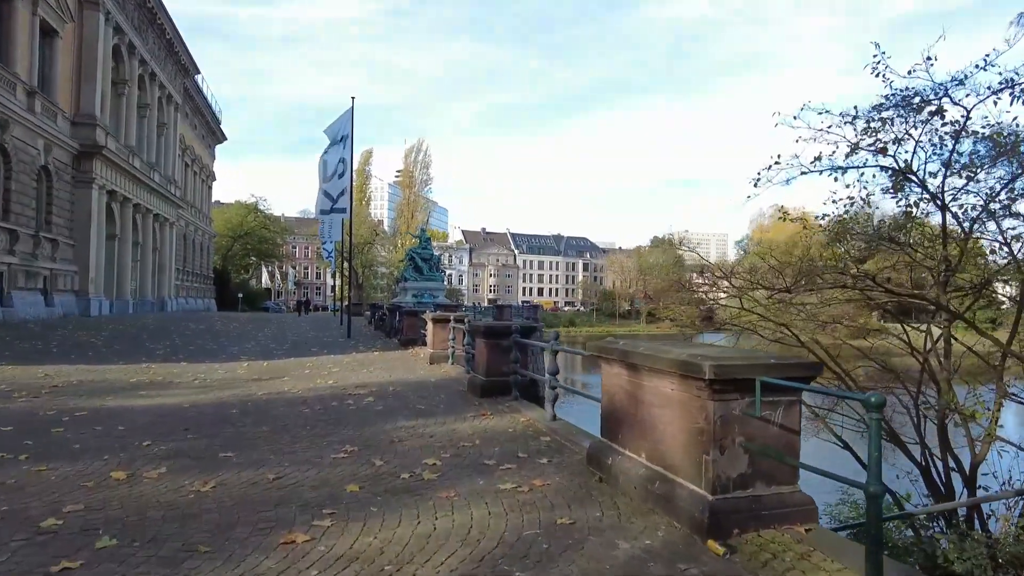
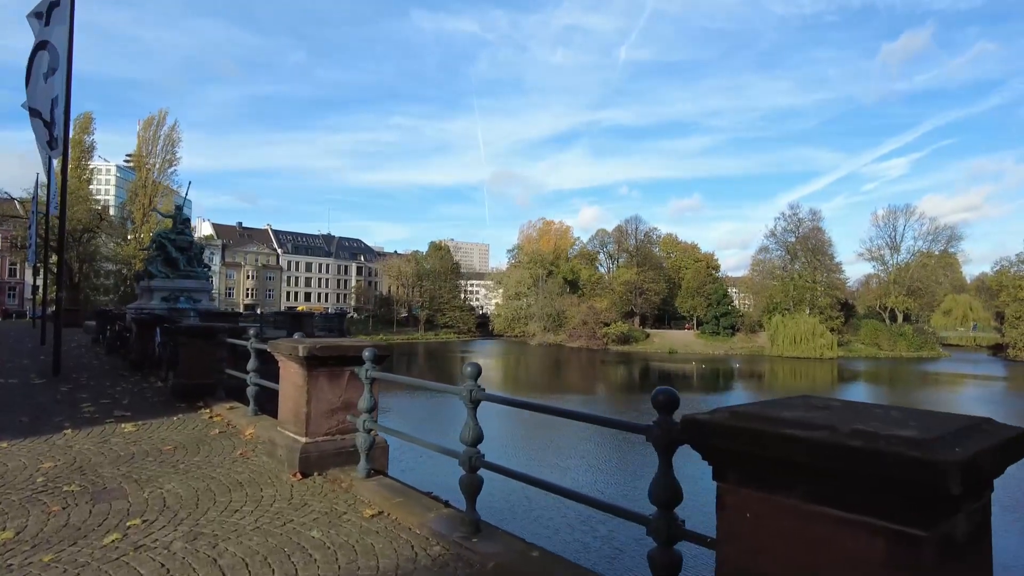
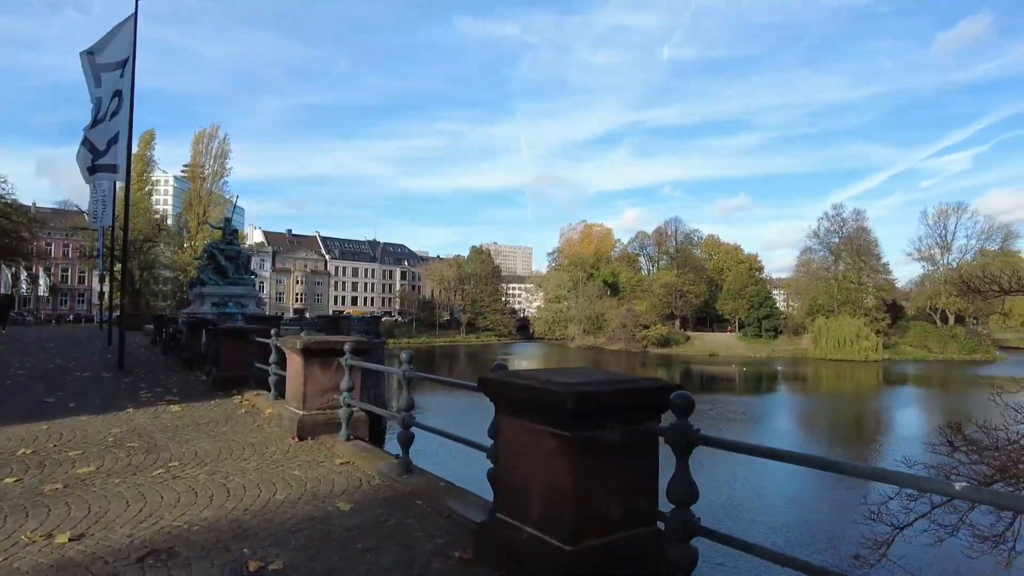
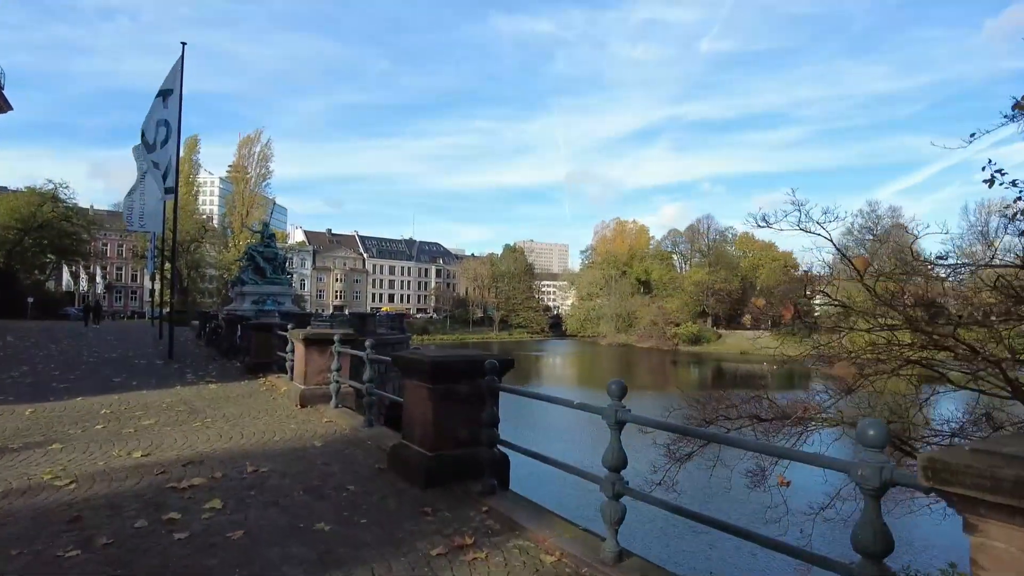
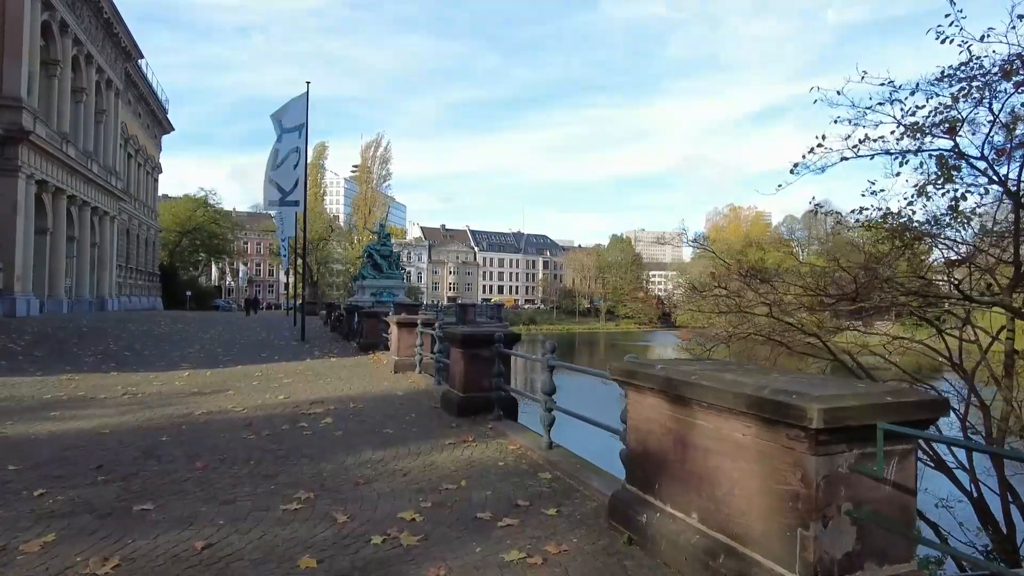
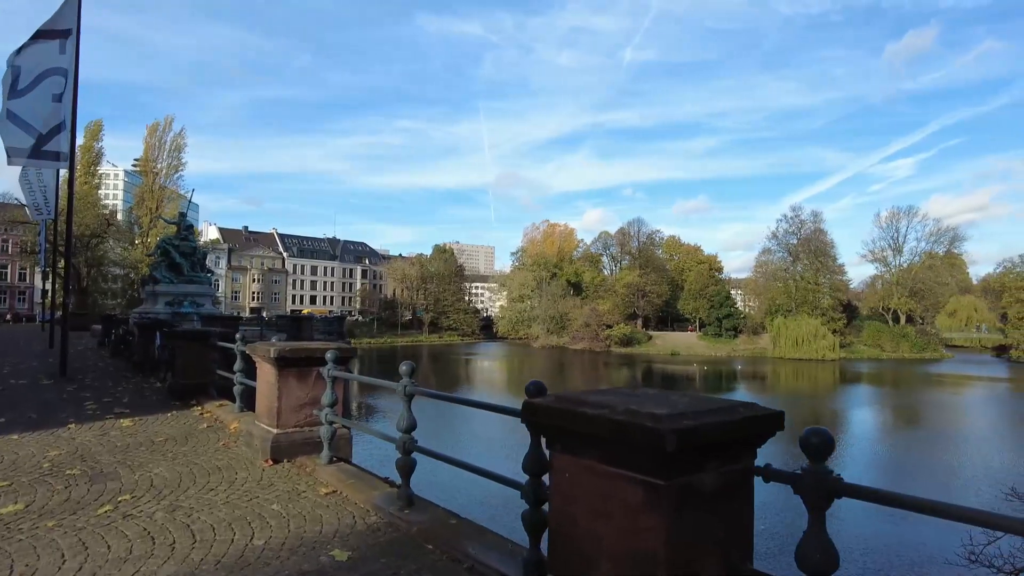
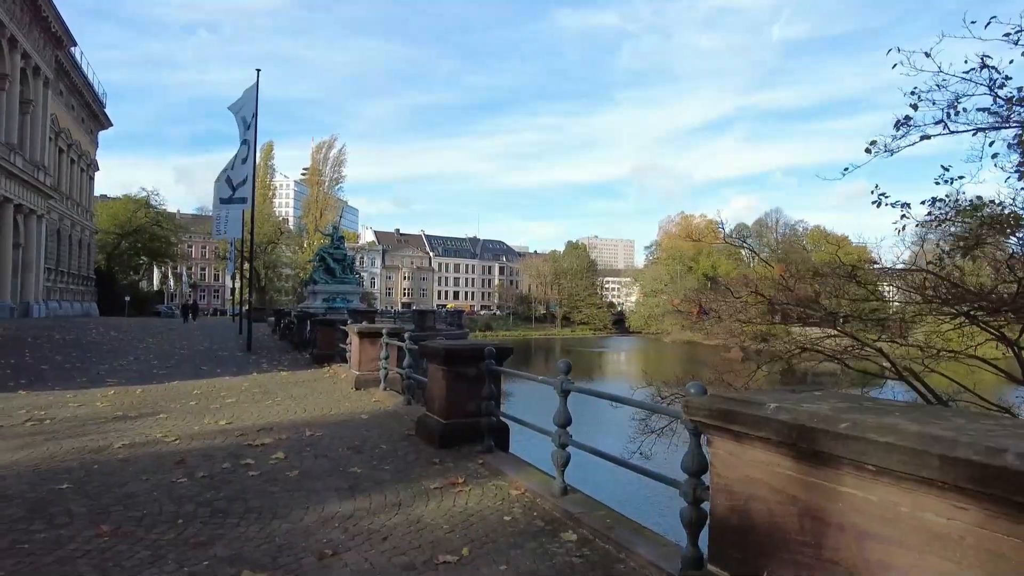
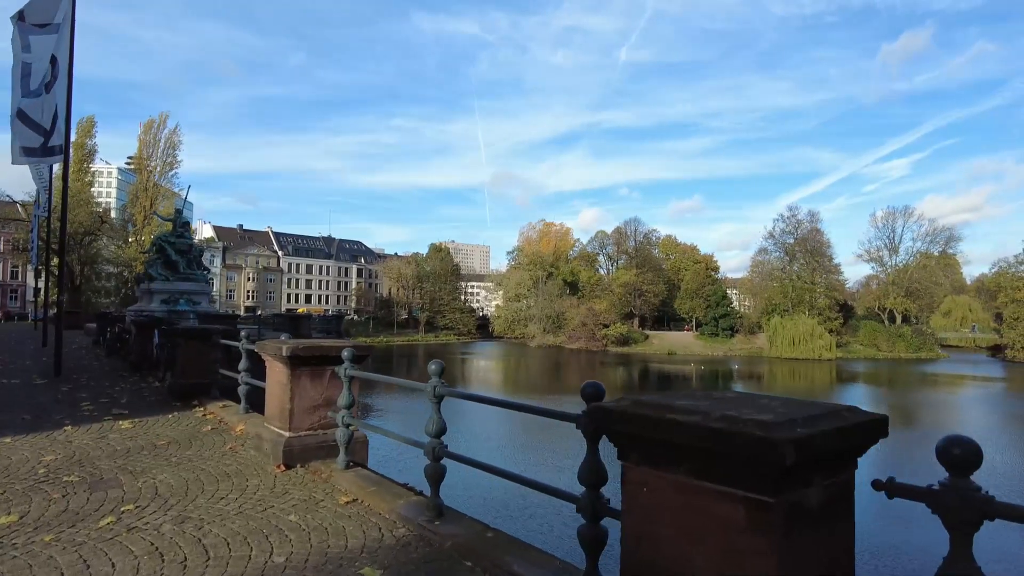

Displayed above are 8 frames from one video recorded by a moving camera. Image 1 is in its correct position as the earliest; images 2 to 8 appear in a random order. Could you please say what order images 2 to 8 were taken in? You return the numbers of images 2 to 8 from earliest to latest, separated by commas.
5, 7, 4, 3, 6, 8, 2
